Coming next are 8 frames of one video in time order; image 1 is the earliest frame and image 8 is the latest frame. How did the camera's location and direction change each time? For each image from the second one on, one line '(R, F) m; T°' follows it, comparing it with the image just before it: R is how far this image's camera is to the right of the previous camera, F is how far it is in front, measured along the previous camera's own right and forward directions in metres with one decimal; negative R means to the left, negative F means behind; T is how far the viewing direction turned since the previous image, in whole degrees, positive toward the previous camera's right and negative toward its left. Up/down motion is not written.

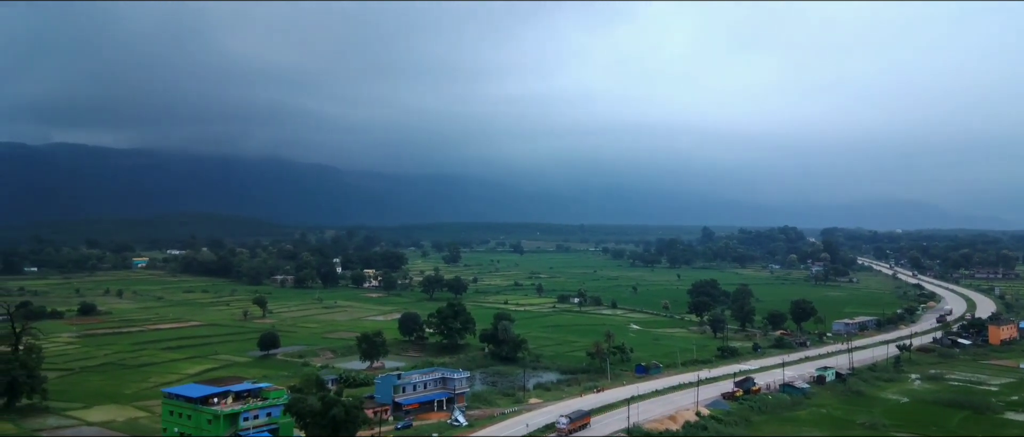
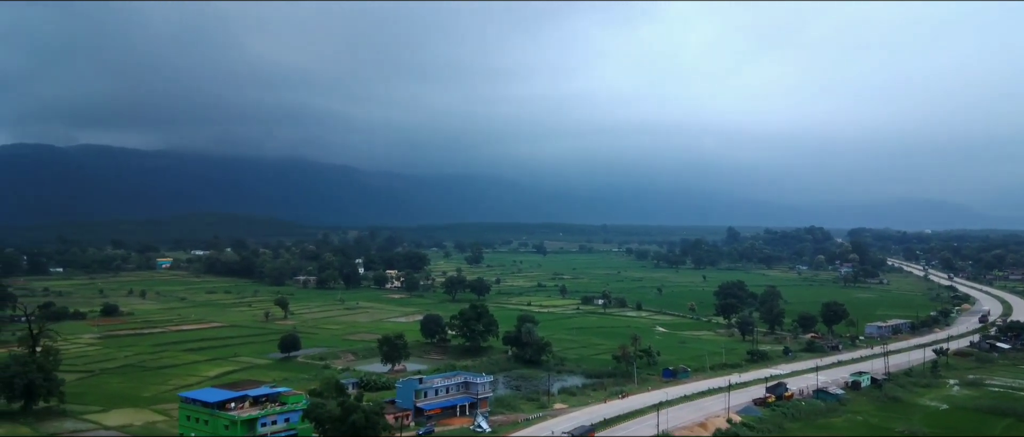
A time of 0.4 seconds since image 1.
(-0.1, +0.8) m; -2°
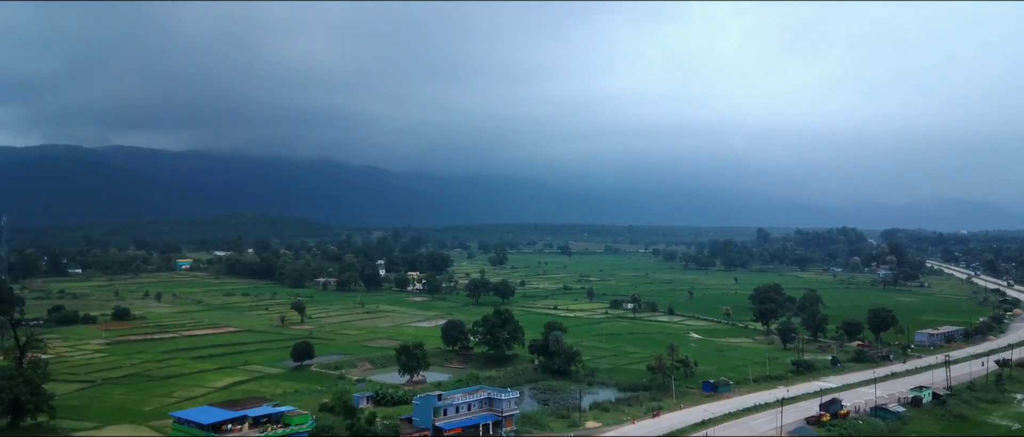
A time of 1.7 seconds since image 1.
(-0.2, +2.4) m; -2°
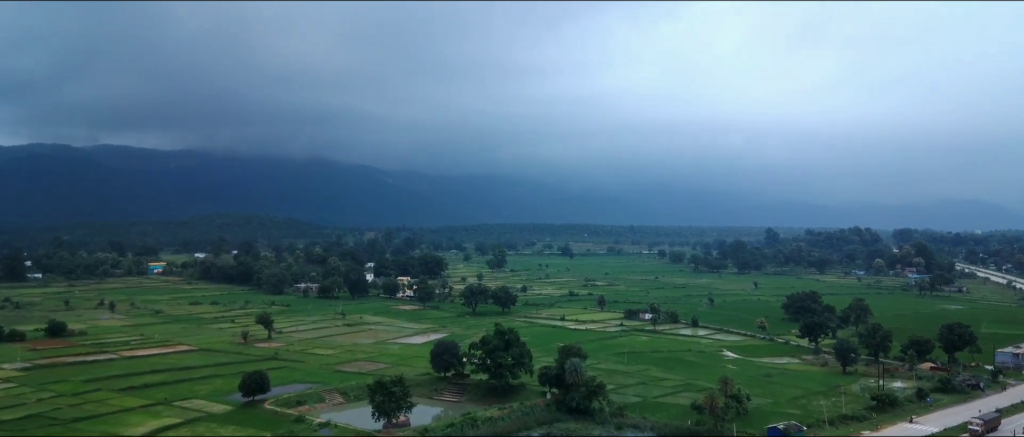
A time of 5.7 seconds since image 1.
(-0.4, +7.3) m; 0°
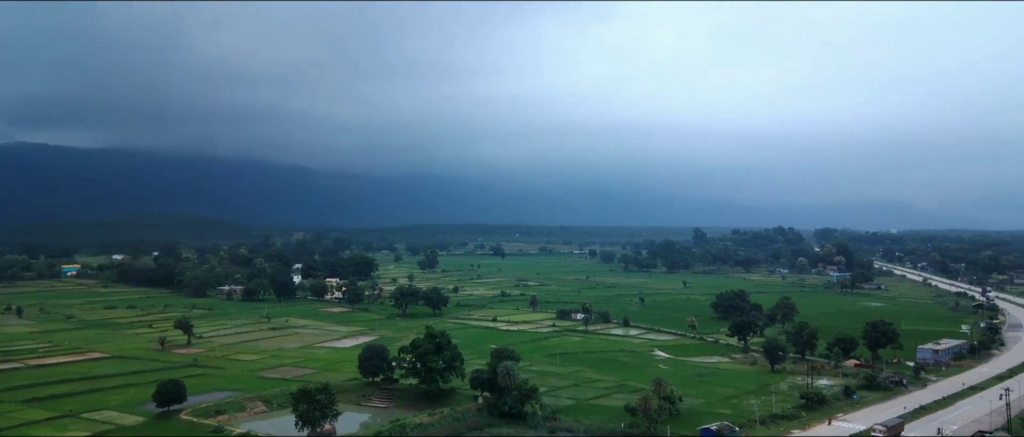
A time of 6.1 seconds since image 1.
(+0.2, +1.1) m; +6°
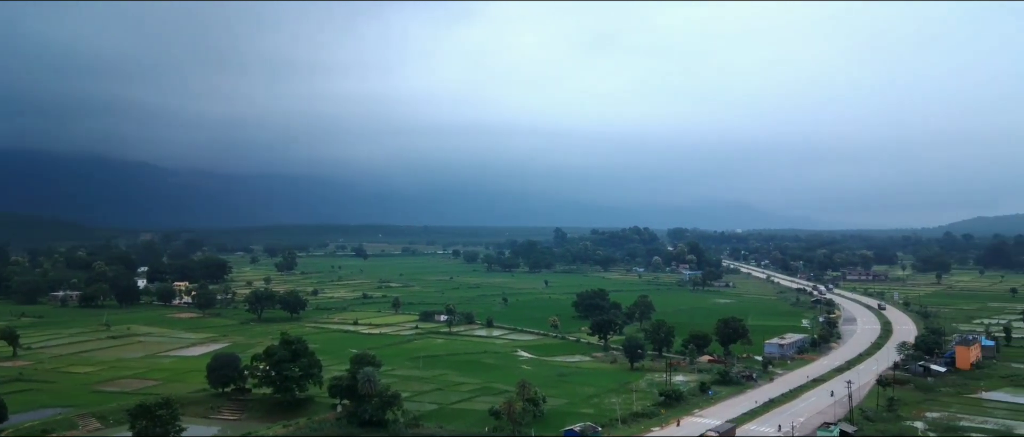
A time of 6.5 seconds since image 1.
(+0.8, +3.4) m; +12°
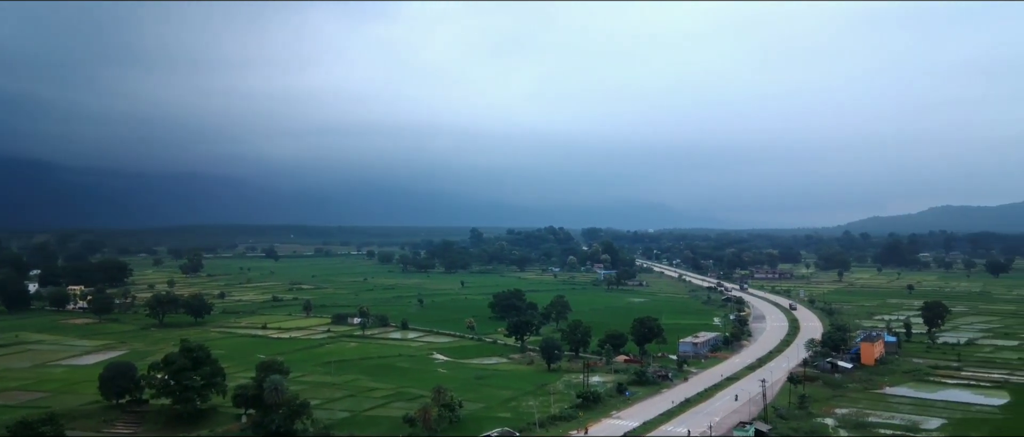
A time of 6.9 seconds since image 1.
(+0.1, +1.4) m; +7°
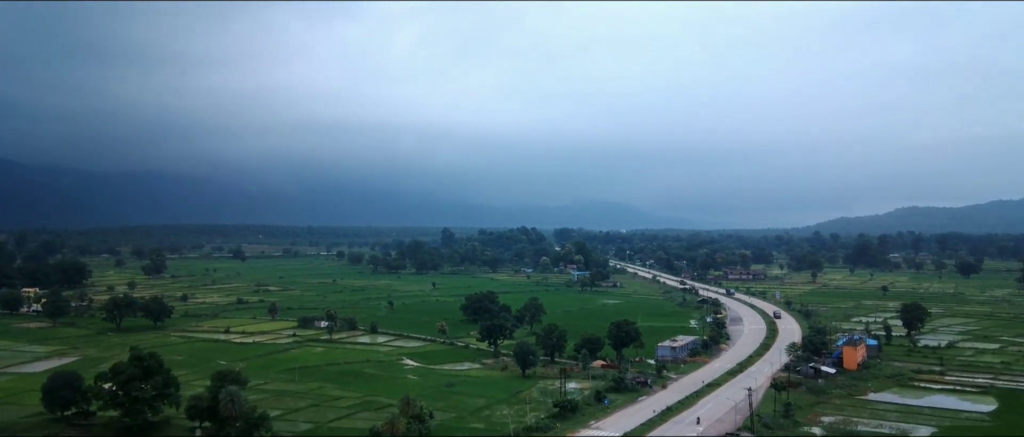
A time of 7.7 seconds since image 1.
(-0.1, +1.7) m; +2°
